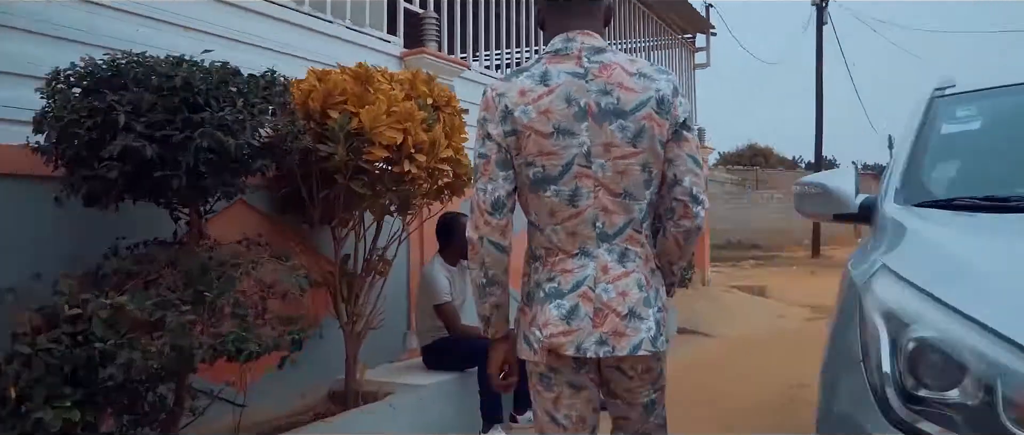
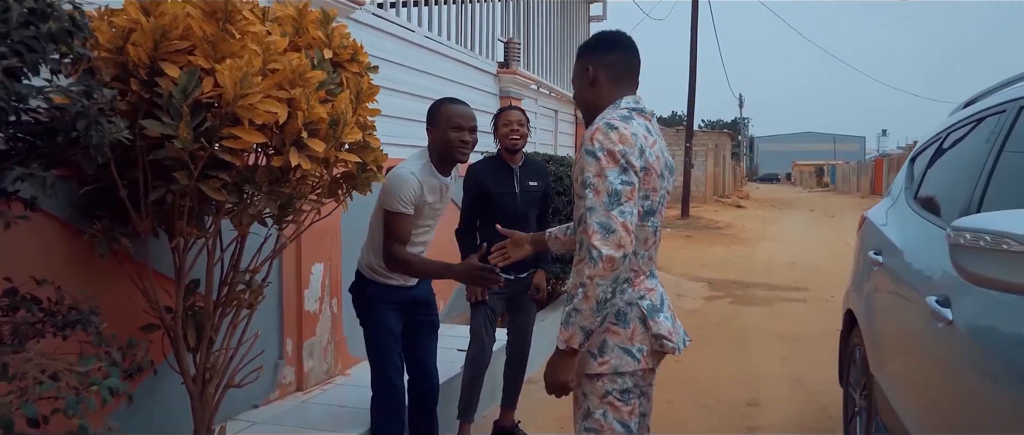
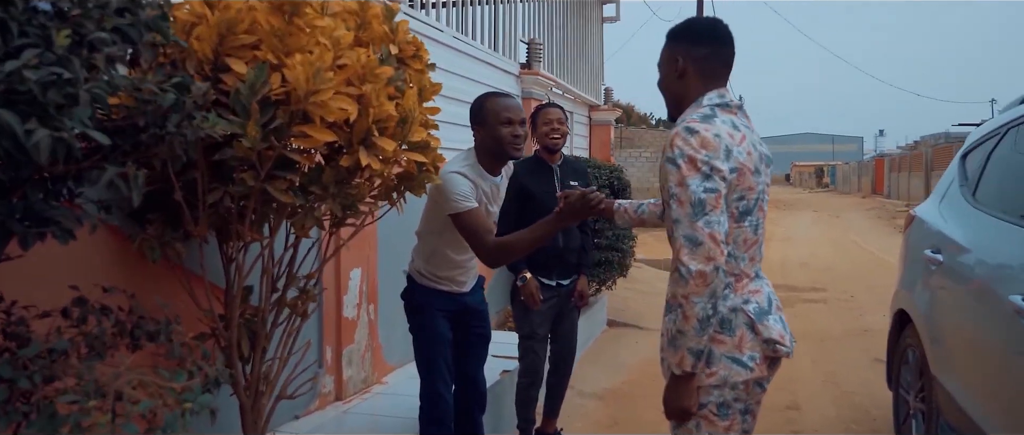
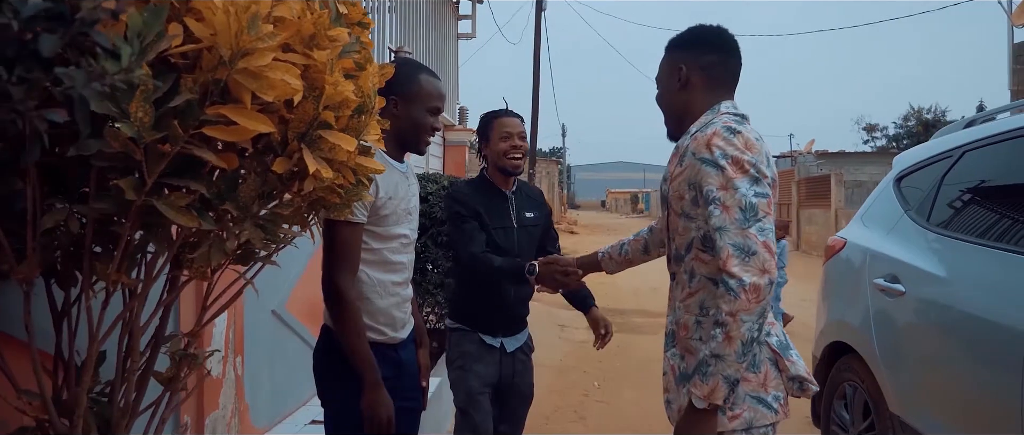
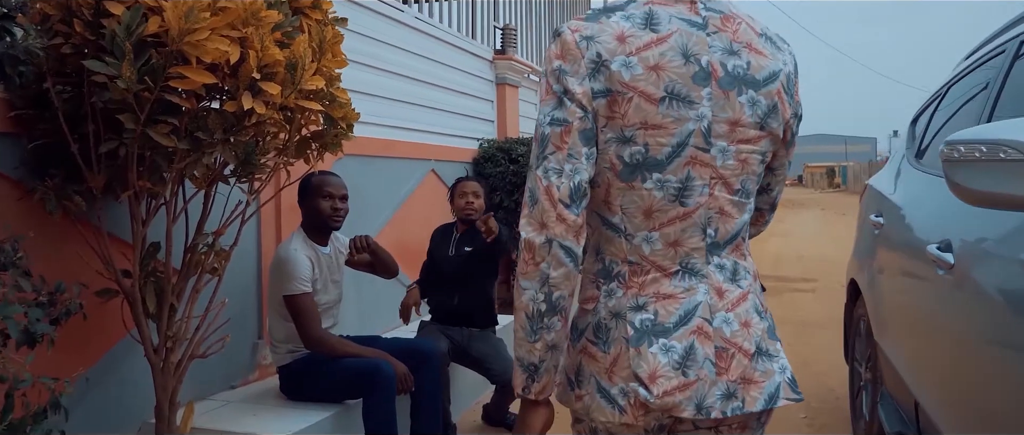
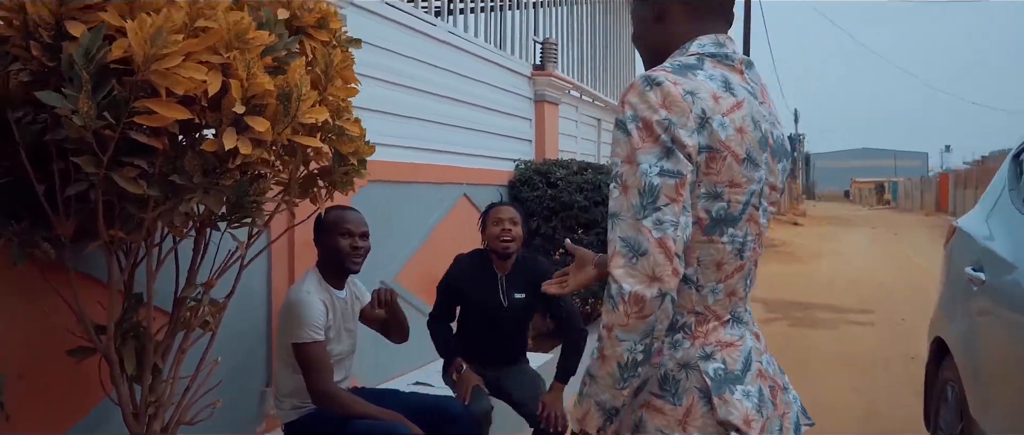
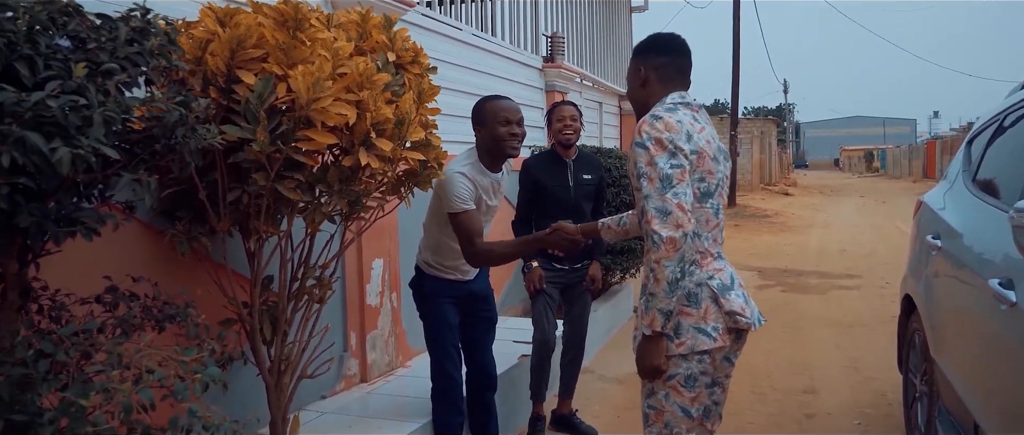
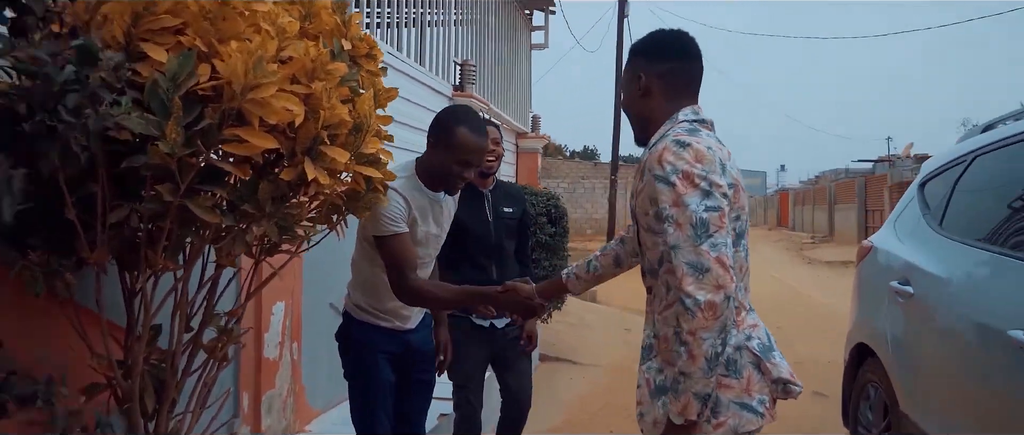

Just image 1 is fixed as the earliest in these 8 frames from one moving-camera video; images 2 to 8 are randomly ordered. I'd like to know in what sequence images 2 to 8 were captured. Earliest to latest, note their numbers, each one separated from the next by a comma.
5, 6, 2, 7, 3, 8, 4
